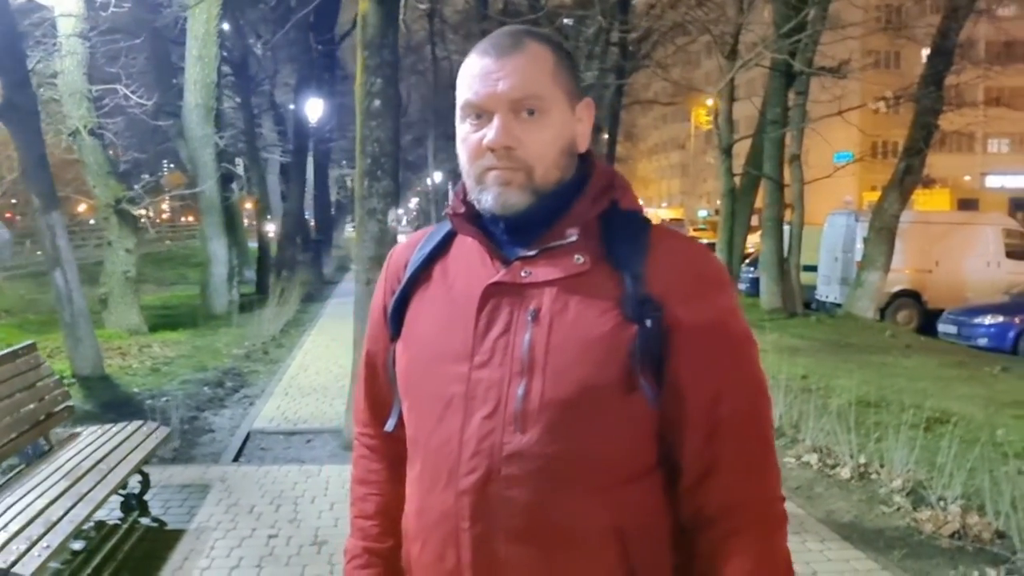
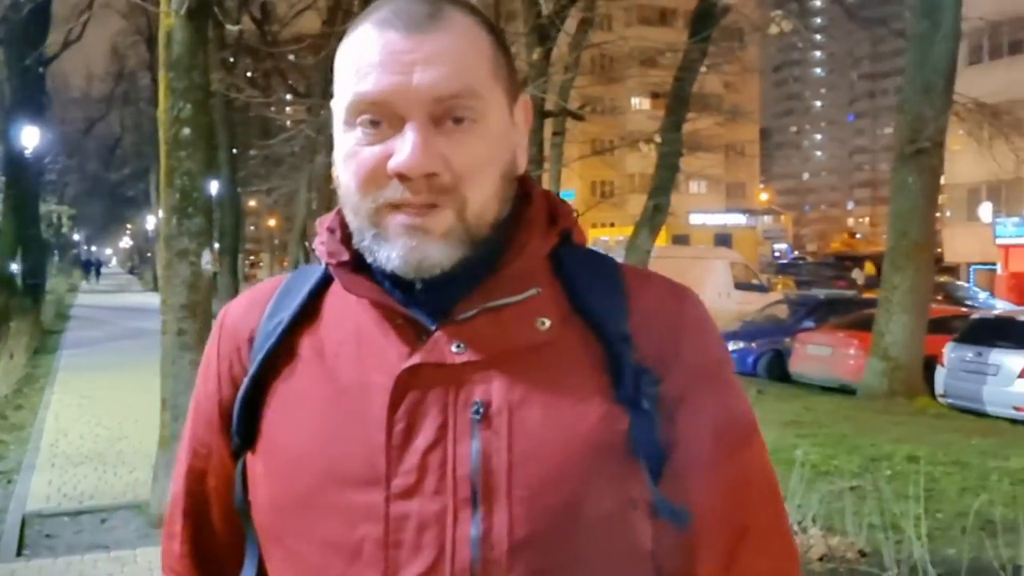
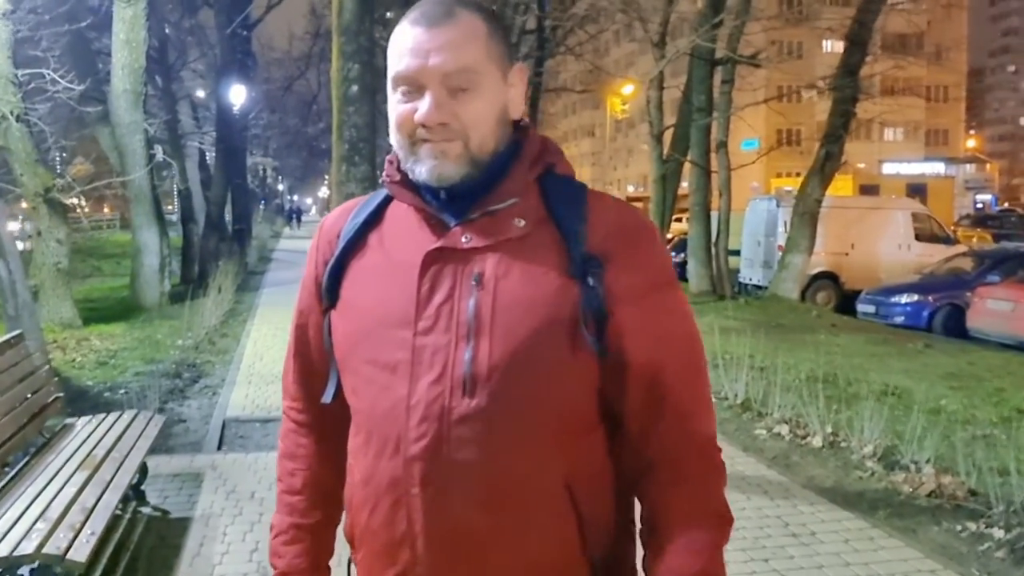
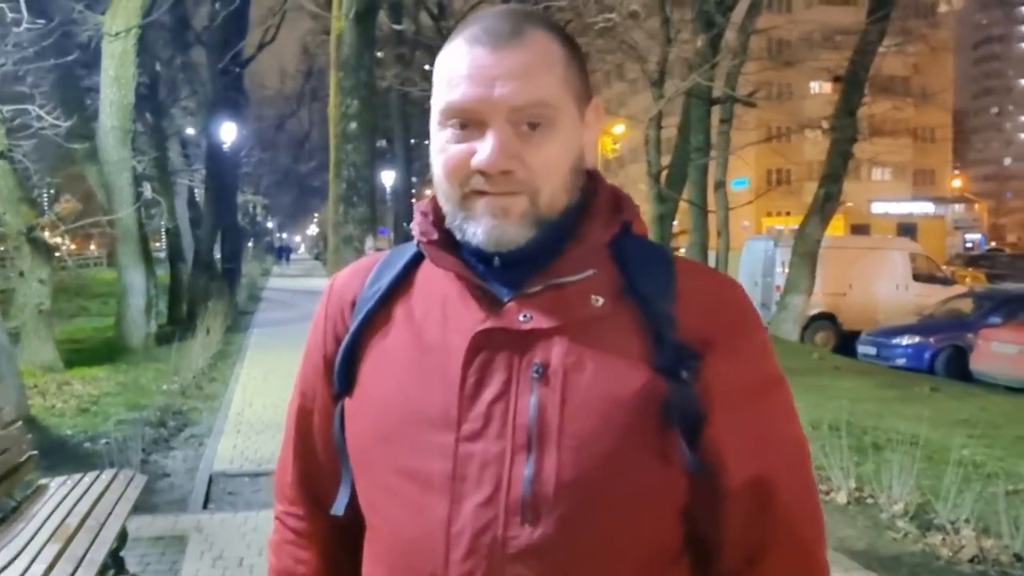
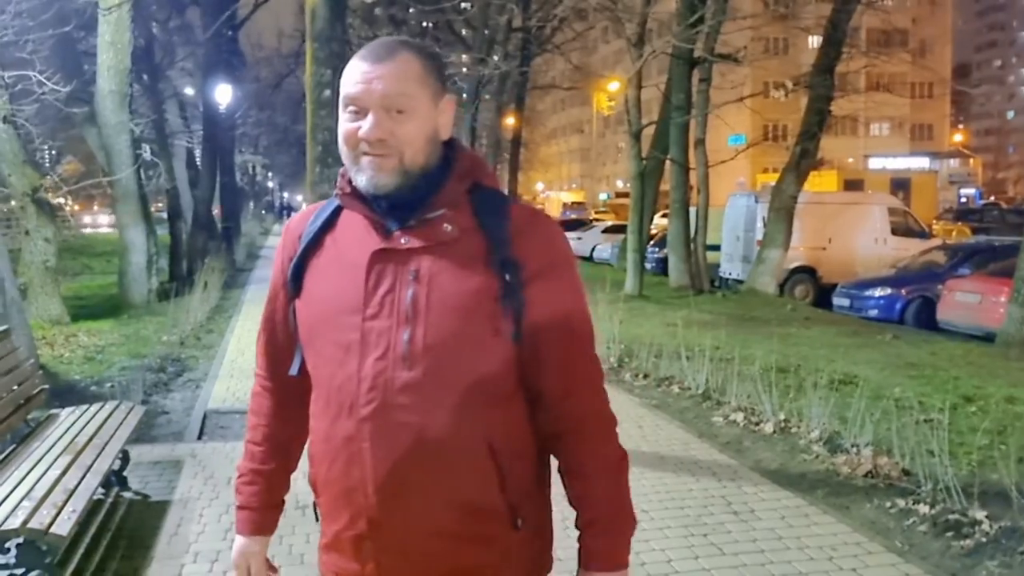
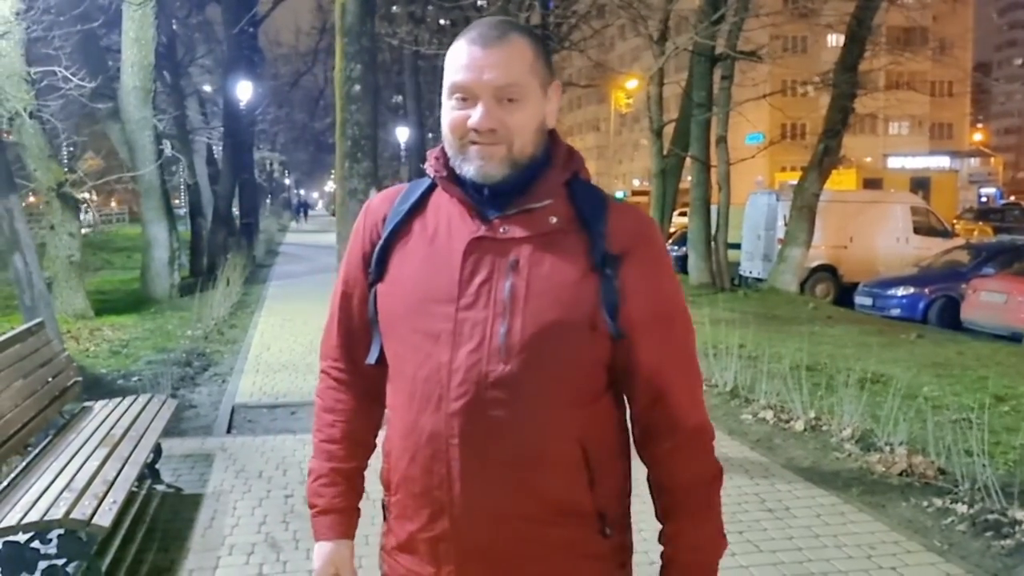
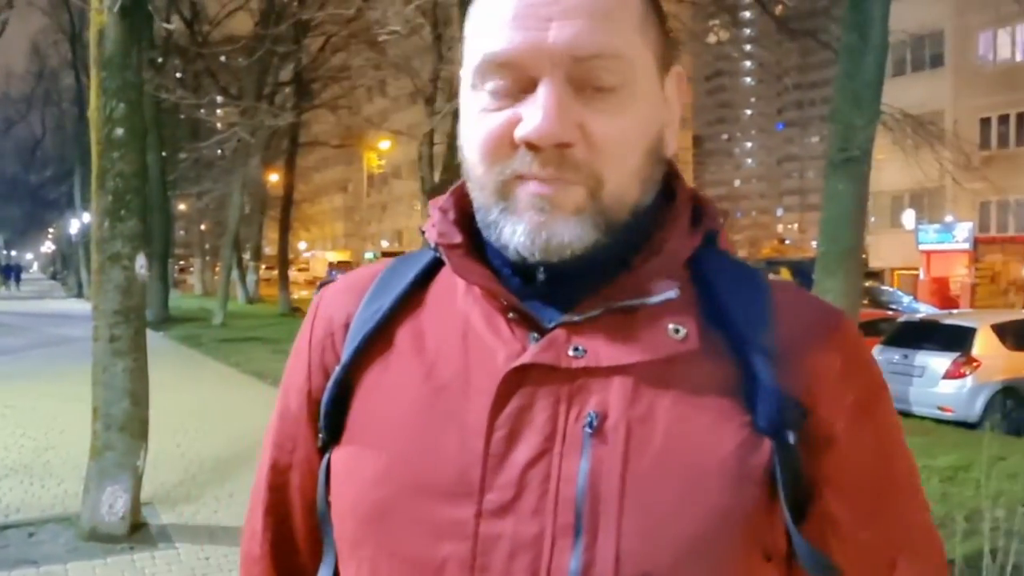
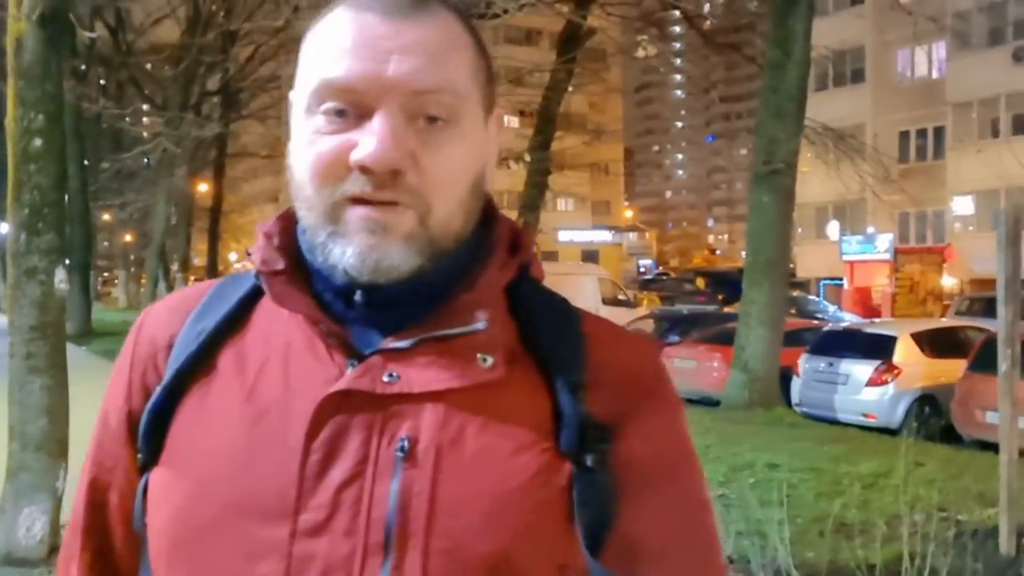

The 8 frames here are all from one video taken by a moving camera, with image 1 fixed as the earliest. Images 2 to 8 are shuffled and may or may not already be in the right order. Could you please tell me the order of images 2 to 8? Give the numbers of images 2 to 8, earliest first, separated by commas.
5, 6, 3, 4, 2, 7, 8
